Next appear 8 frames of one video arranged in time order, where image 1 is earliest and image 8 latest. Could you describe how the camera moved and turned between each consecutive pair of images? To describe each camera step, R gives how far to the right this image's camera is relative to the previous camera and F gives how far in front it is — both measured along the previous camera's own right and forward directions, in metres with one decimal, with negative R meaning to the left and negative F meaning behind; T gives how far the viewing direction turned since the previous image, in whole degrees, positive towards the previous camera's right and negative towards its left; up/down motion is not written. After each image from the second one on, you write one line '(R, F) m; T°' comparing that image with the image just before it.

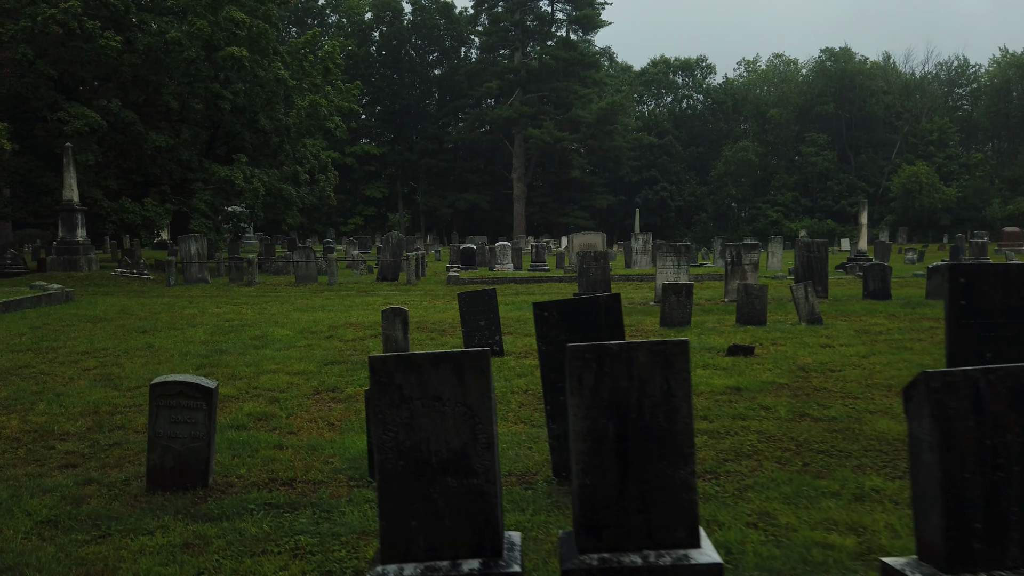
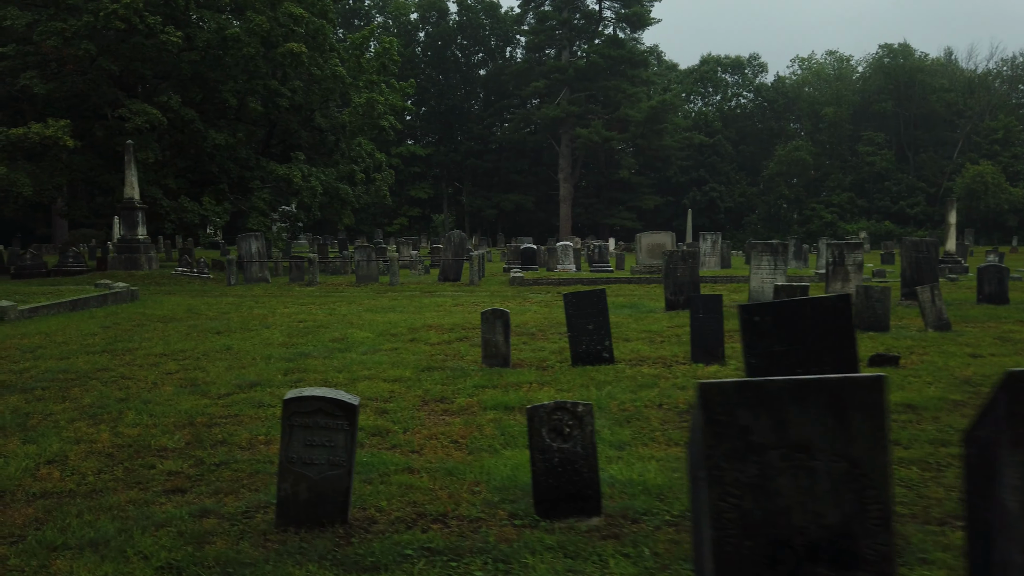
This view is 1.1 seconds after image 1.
(-0.8, +0.8) m; -3°
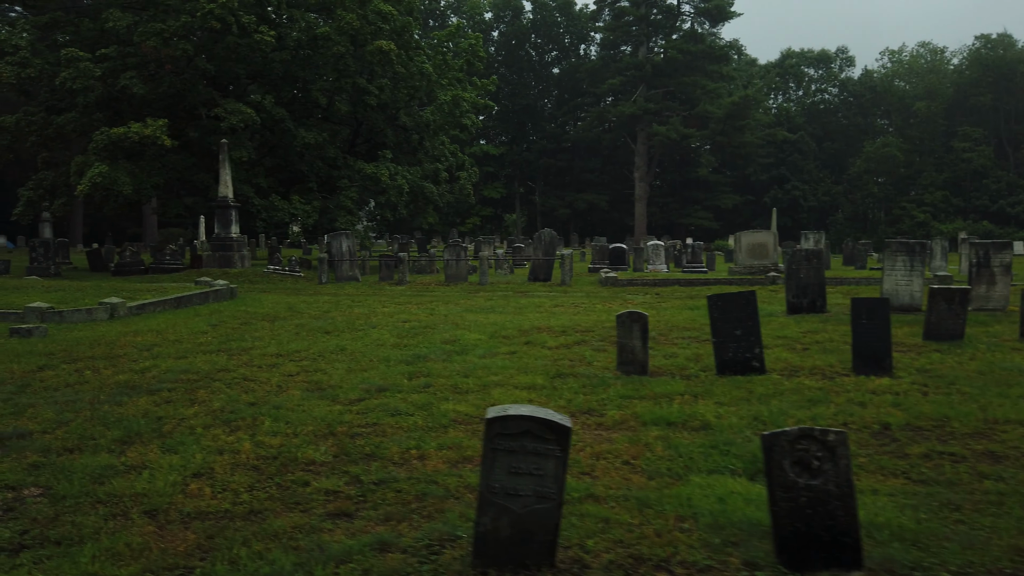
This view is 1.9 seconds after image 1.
(-0.8, +0.6) m; -5°
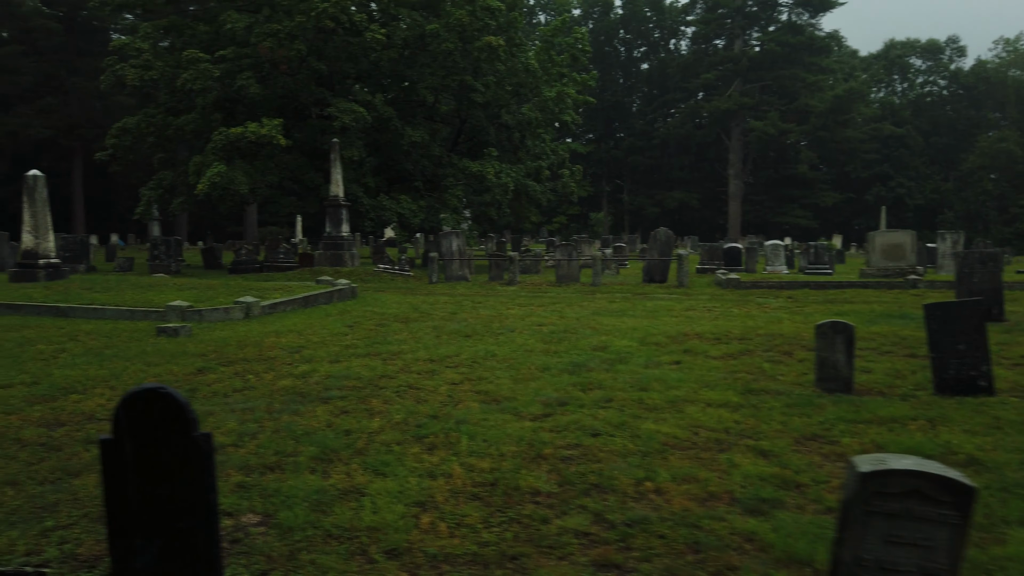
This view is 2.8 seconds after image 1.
(-1.0, +0.6) m; -6°
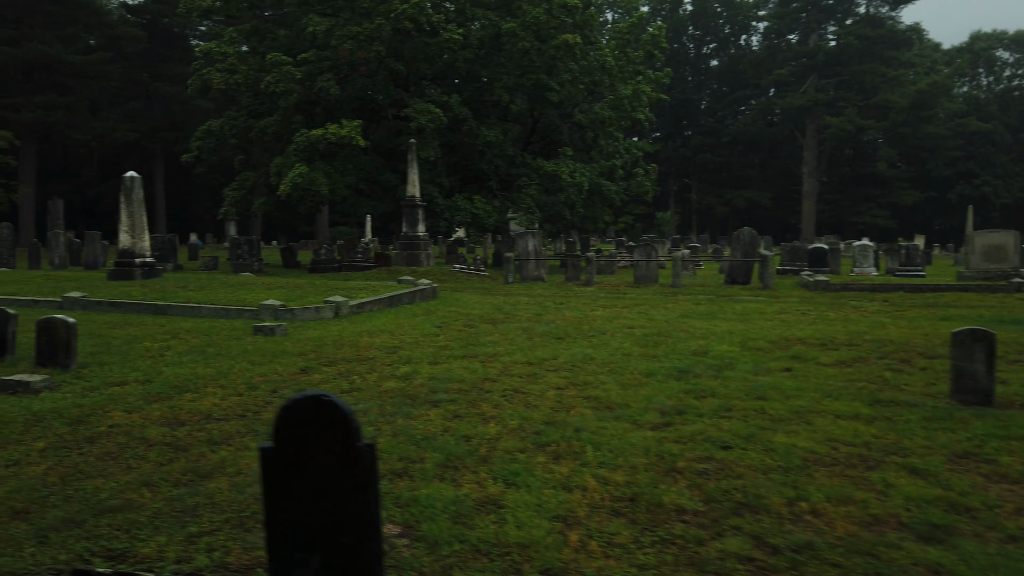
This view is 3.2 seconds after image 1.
(-0.5, +0.2) m; -5°
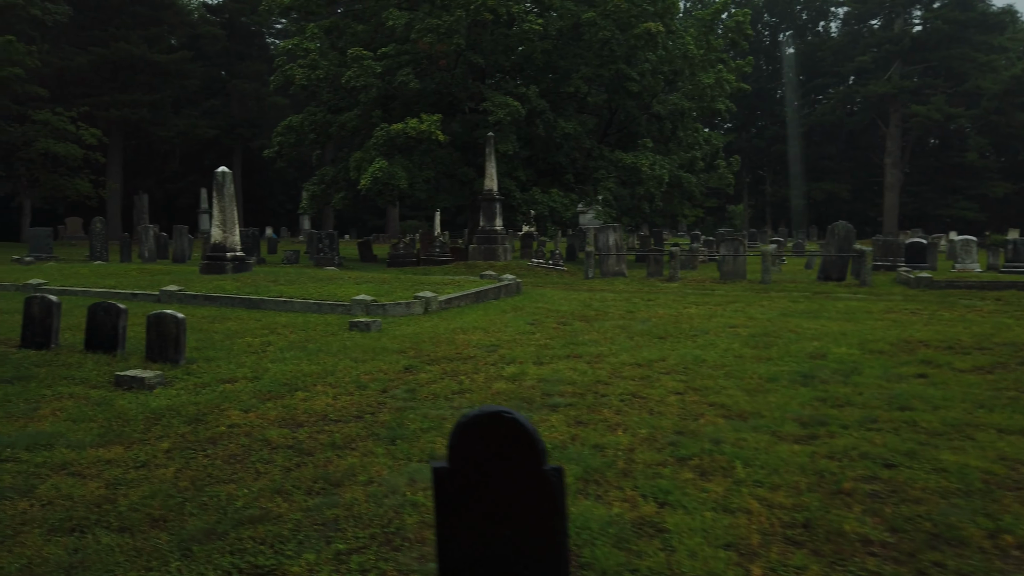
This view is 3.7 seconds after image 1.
(-0.5, +0.3) m; -5°
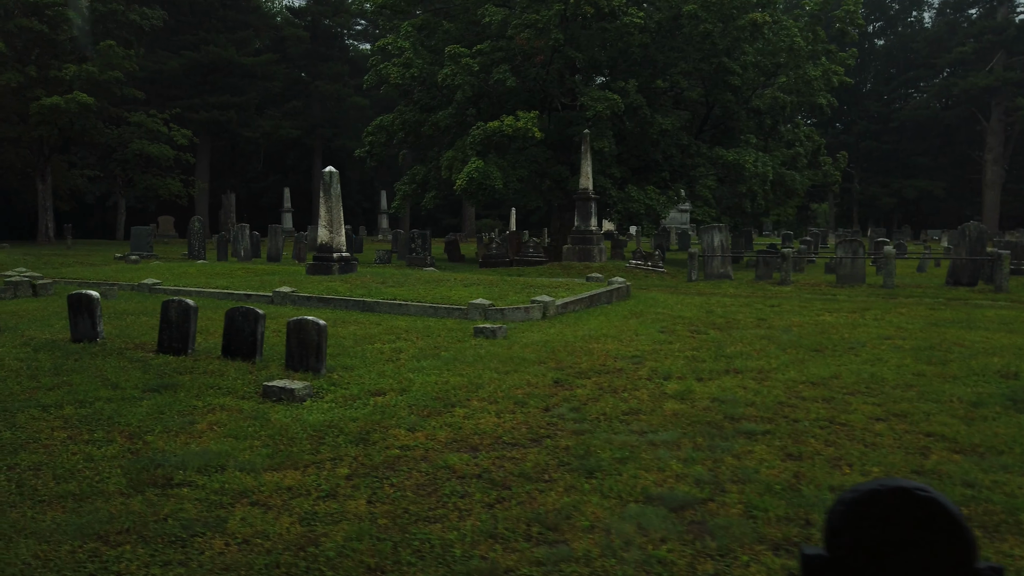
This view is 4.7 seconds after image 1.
(-0.9, +0.5) m; -5°
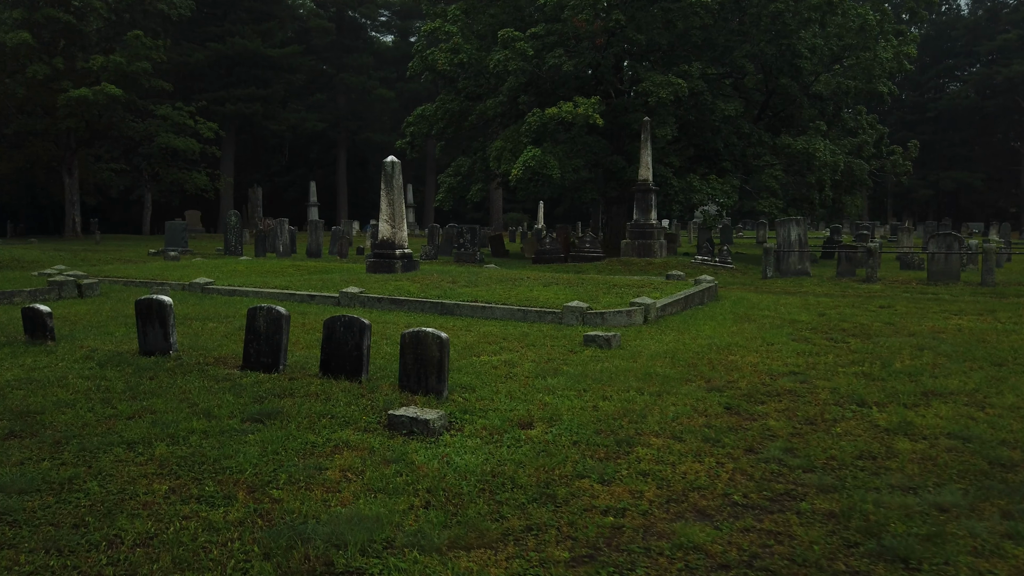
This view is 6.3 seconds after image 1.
(-1.2, +1.2) m; -1°
